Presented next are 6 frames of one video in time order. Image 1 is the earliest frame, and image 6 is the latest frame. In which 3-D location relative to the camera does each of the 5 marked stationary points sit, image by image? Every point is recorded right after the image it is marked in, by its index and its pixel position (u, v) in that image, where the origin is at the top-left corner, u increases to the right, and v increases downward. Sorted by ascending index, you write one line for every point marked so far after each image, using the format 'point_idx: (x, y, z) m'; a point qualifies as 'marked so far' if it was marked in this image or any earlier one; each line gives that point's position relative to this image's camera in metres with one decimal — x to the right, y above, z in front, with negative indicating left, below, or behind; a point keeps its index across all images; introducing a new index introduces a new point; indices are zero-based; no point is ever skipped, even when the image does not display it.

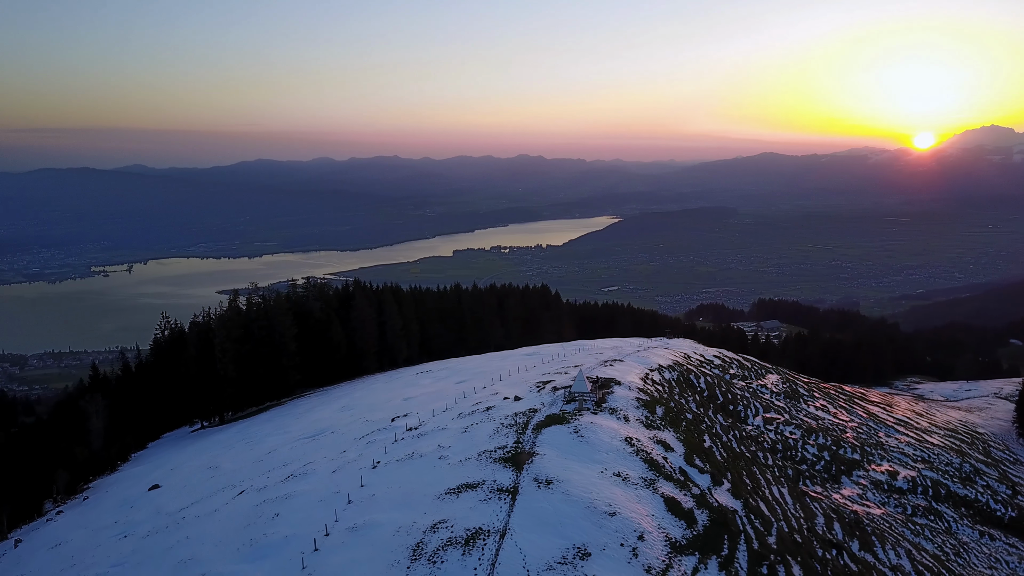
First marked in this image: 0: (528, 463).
0: (+0.2, -2.3, +10.9) m
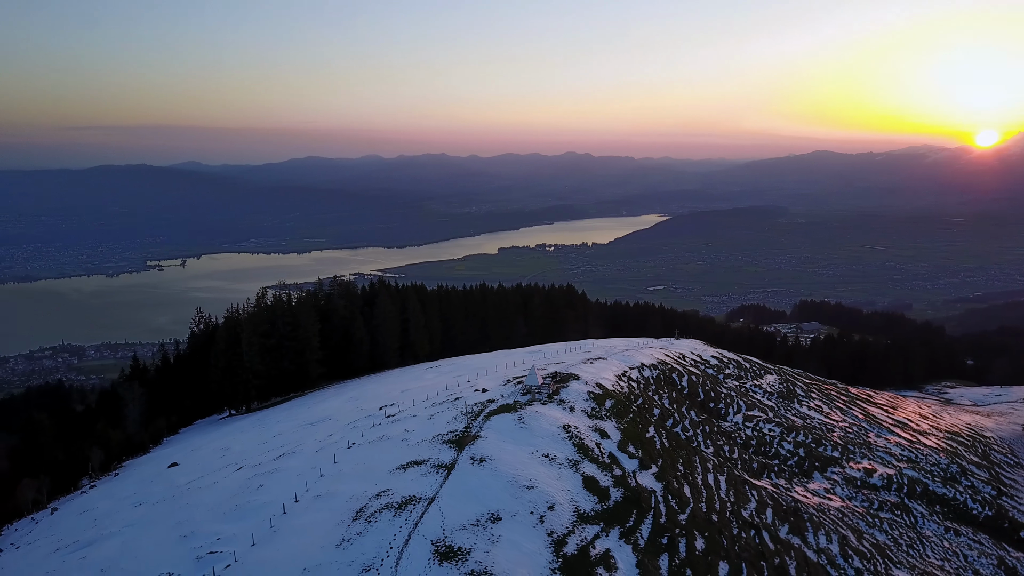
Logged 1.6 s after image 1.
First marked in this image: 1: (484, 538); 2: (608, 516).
0: (-0.7, -2.4, +12.6) m
1: (-0.4, -3.1, +9.9) m
2: (+1.3, -3.2, +11.3) m
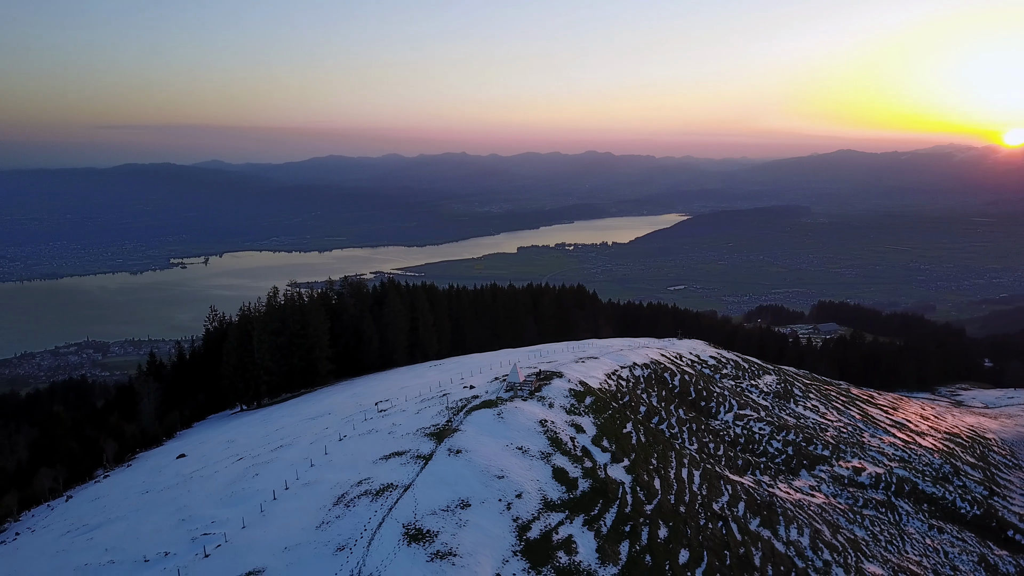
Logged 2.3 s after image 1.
0: (-1.0, -2.5, +13.4) m
1: (-0.8, -3.1, +10.7) m
2: (+0.9, -3.2, +12.1) m
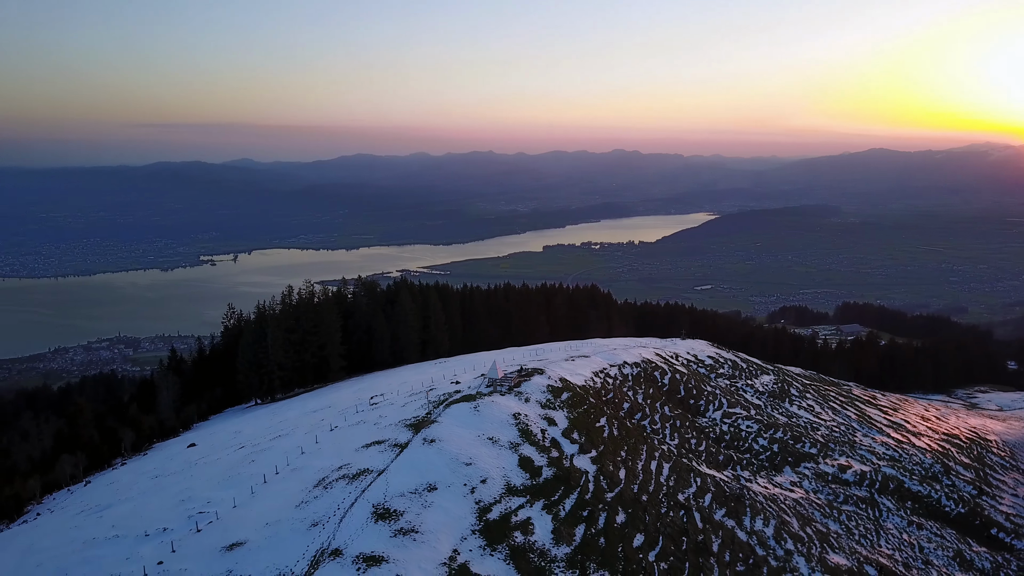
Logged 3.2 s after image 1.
0: (-1.5, -2.5, +14.5) m
1: (-1.4, -3.1, +11.8) m
2: (+0.4, -3.3, +13.1) m
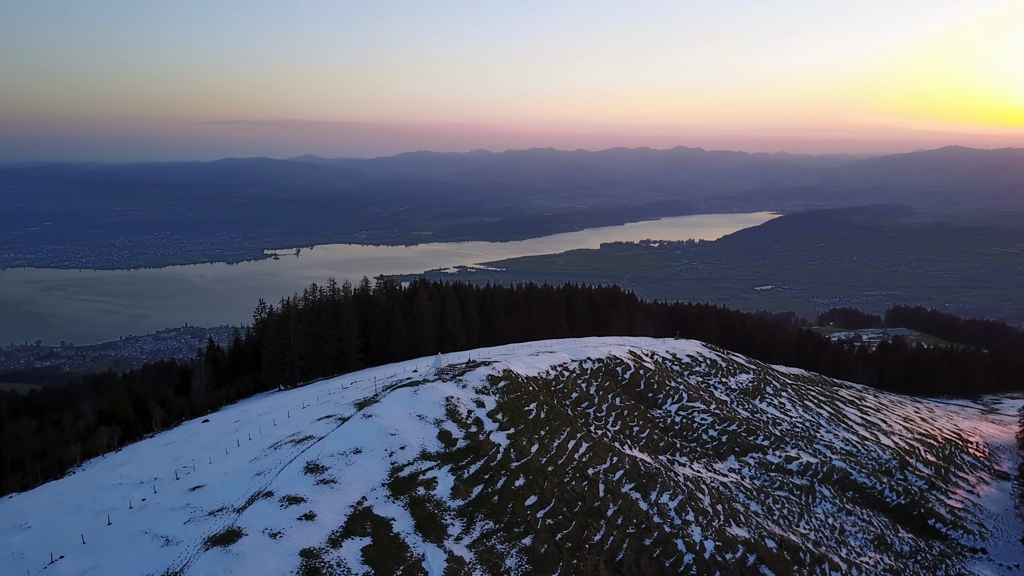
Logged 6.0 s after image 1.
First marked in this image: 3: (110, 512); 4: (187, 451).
0: (-3.1, -2.6, +17.8) m
1: (-3.2, -3.2, +15.1) m
2: (-1.3, -3.4, +16.3) m
3: (-7.1, -4.0, +14.3) m
4: (-7.4, -3.7, +18.3) m
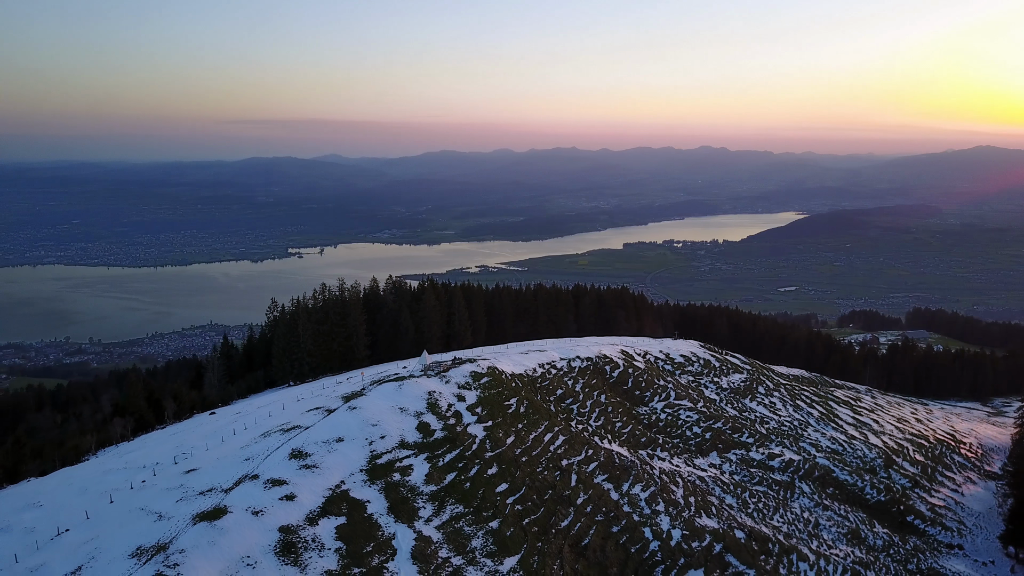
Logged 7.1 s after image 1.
0: (-3.7, -2.6, +19.1) m
1: (-3.8, -3.3, +16.4) m
2: (-1.9, -3.4, +17.5) m
3: (-7.8, -4.0, +15.8) m
4: (-7.9, -3.7, +19.8) m
